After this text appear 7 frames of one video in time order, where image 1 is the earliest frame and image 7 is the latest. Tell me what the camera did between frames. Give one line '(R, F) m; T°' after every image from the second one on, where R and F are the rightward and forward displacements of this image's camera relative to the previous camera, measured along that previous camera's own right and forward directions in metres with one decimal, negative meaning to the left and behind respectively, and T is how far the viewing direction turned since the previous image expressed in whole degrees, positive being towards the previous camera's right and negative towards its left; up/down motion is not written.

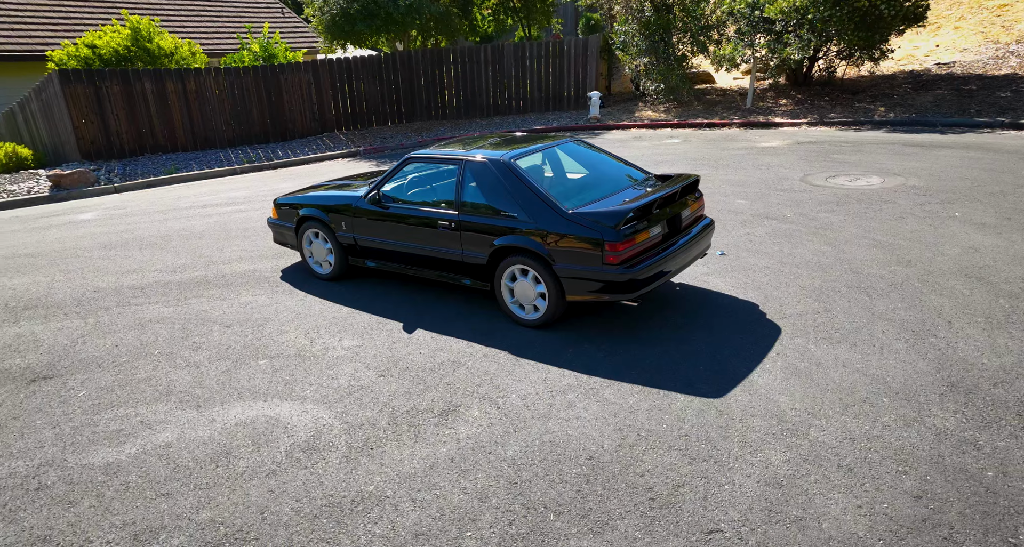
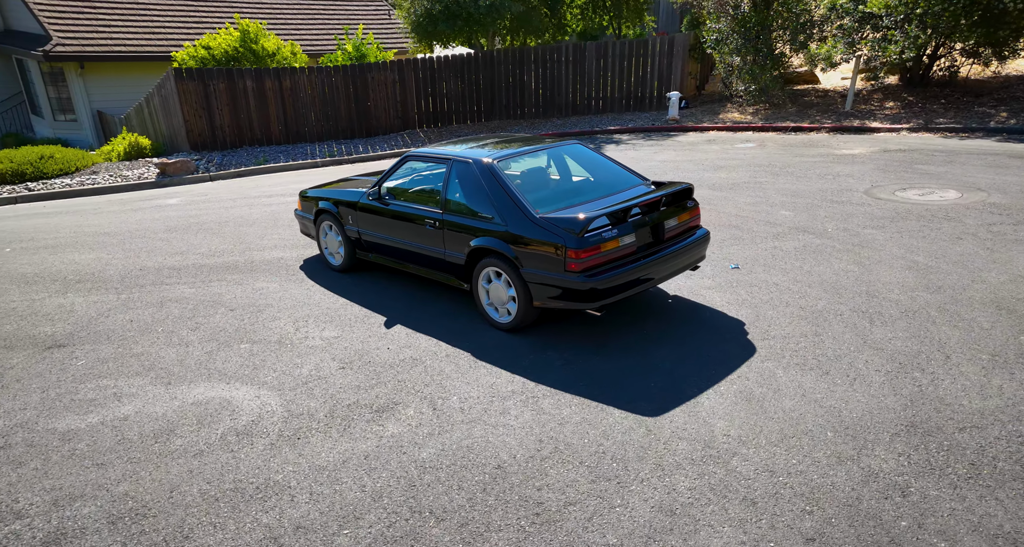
(+0.8, +0.1) m; -7°
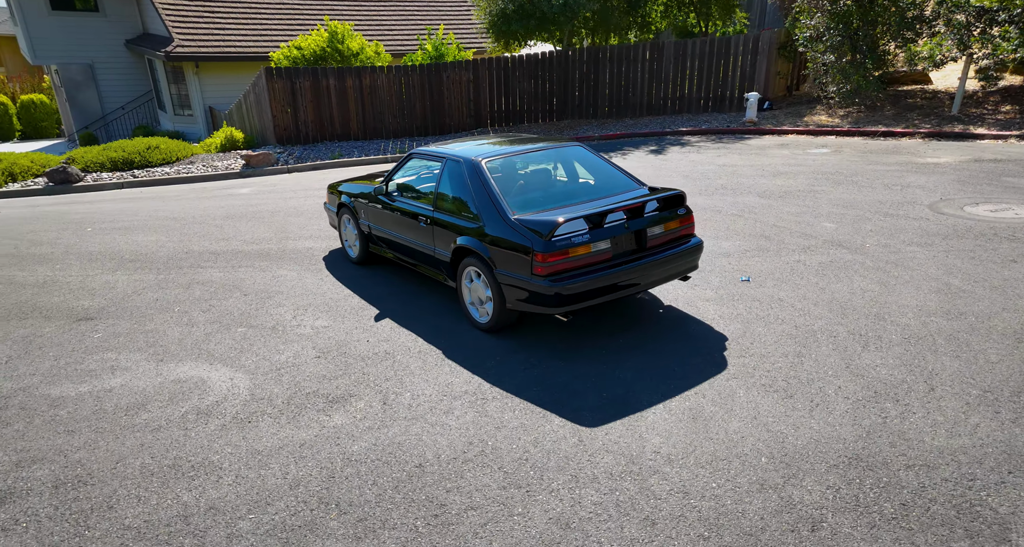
(+0.7, +0.1) m; -7°
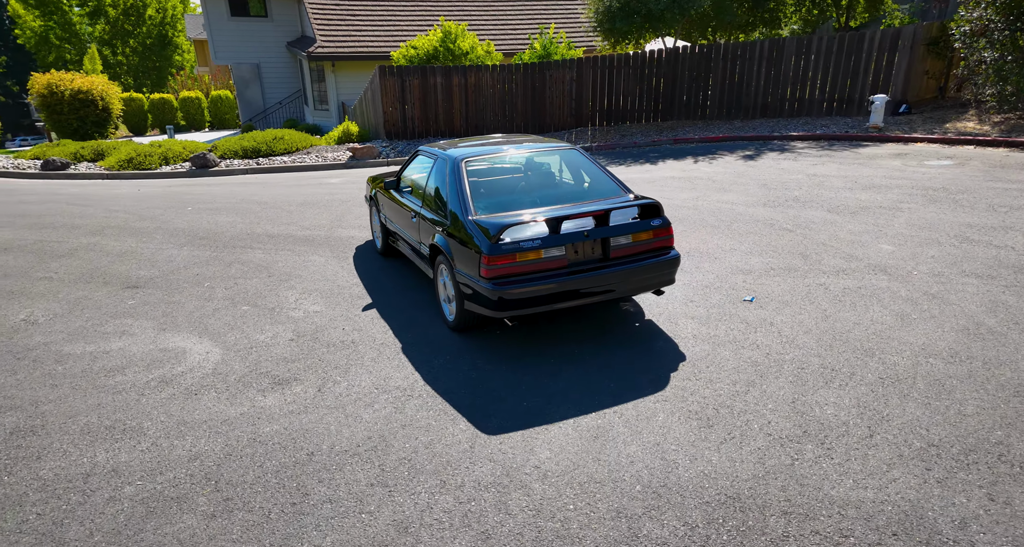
(+1.0, +0.1) m; -10°
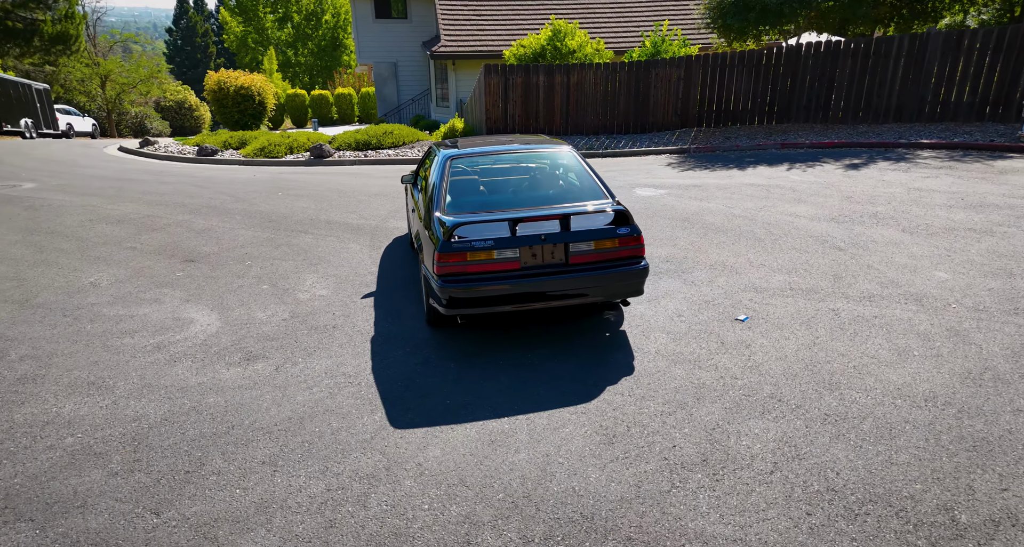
(+1.0, 0.0) m; -10°
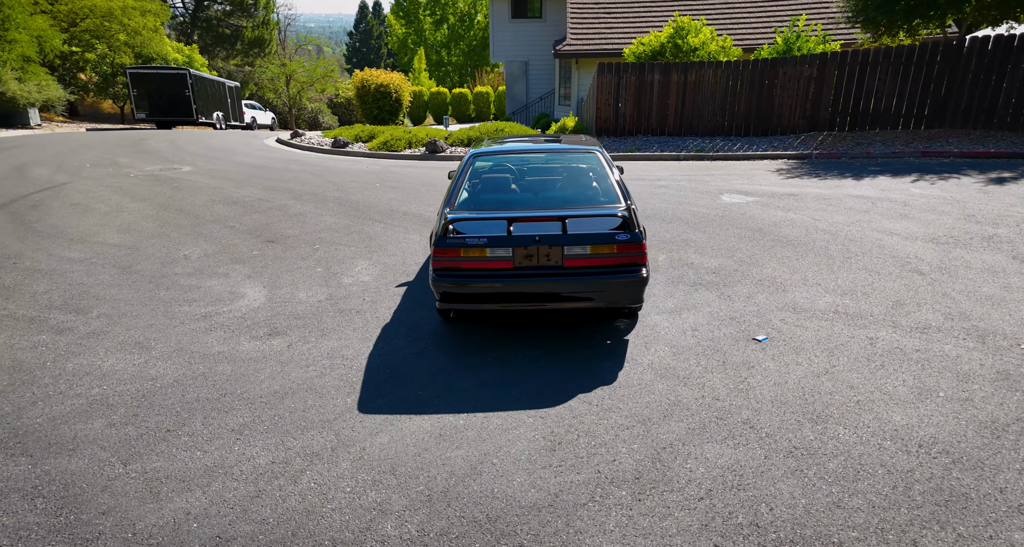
(+0.8, 0.0) m; -11°
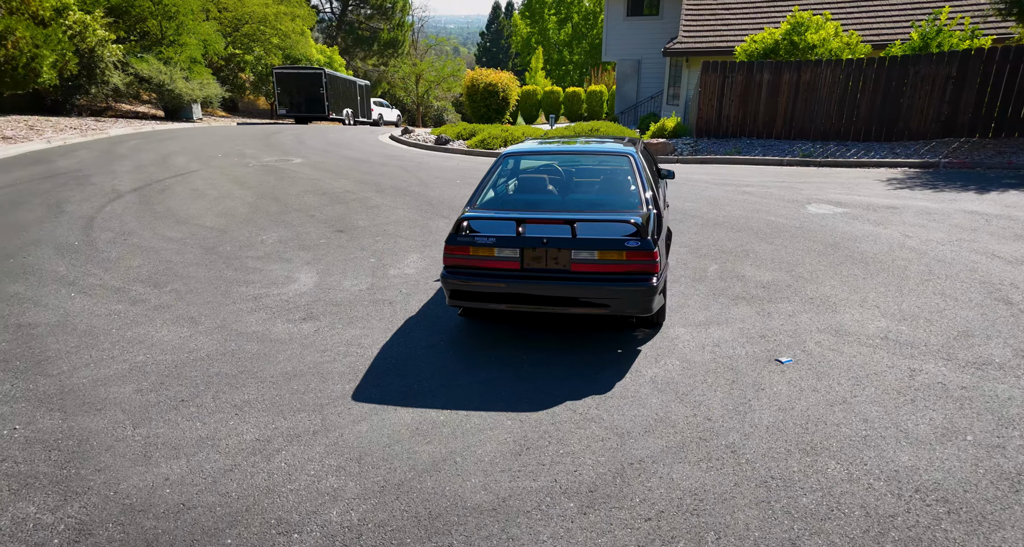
(+0.6, 0.0) m; -9°
